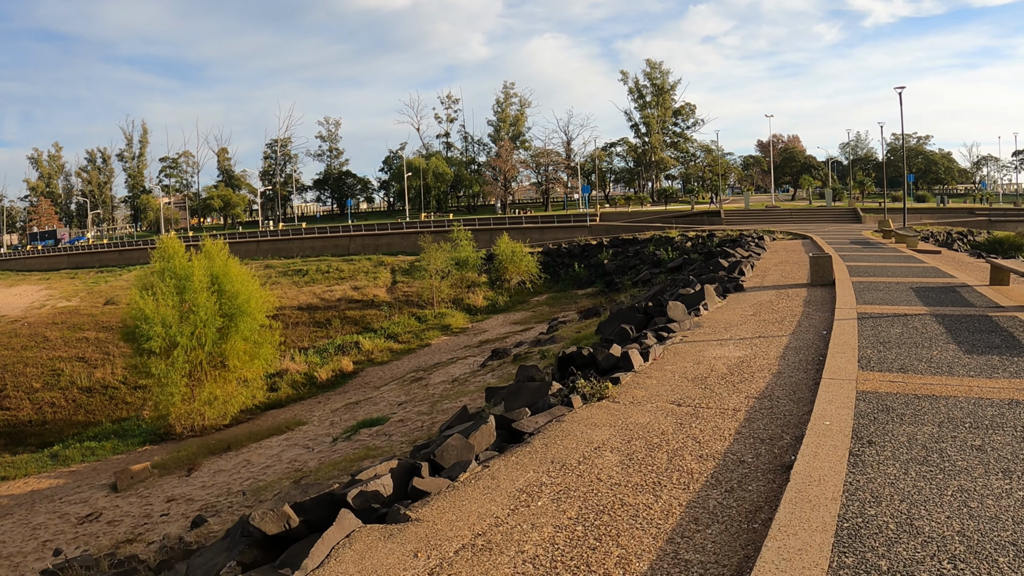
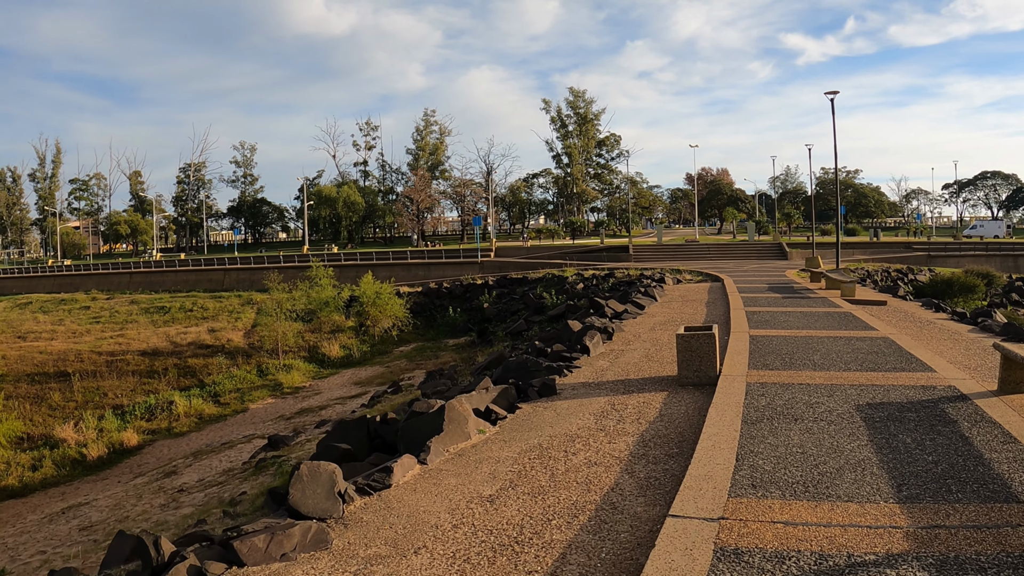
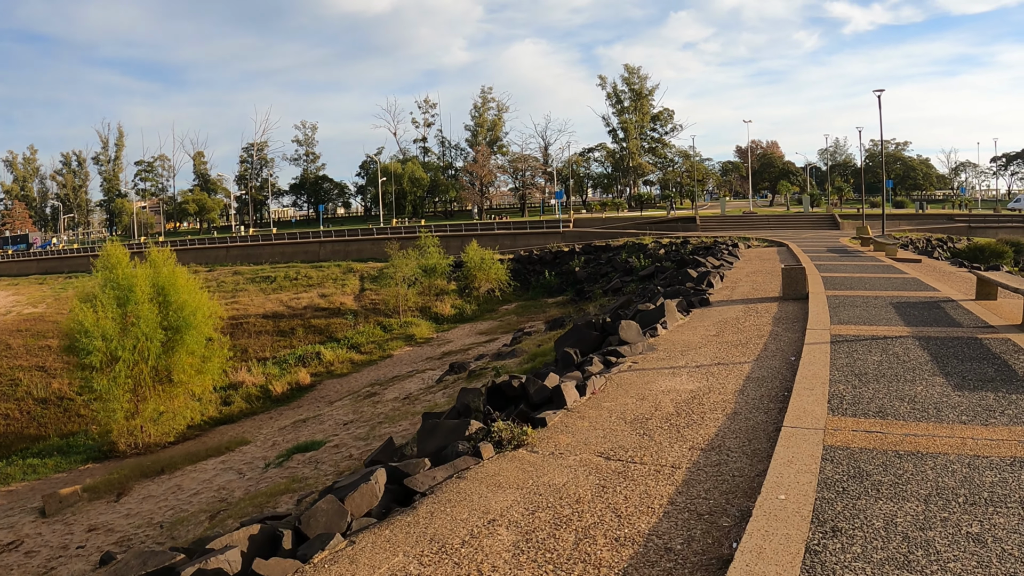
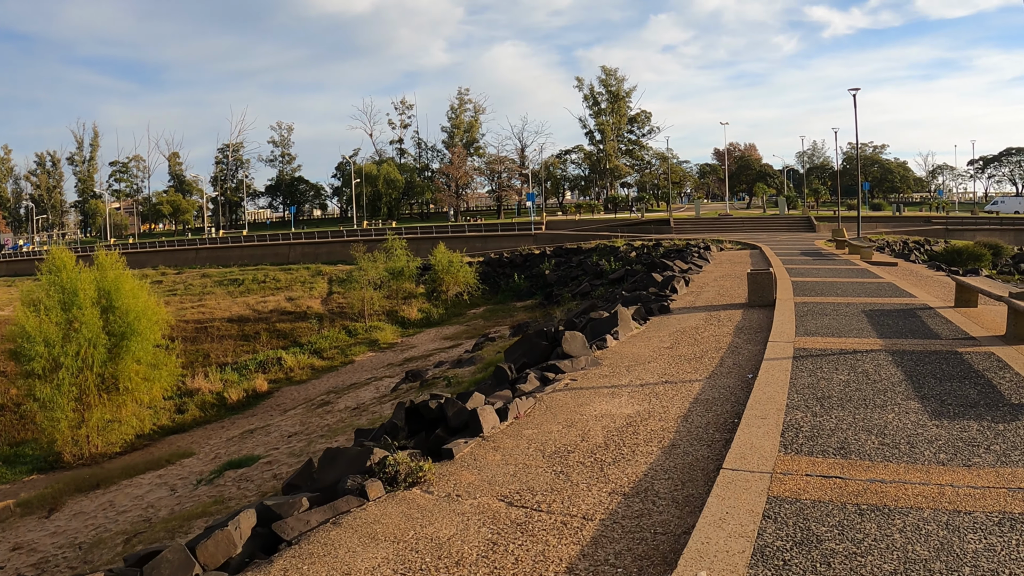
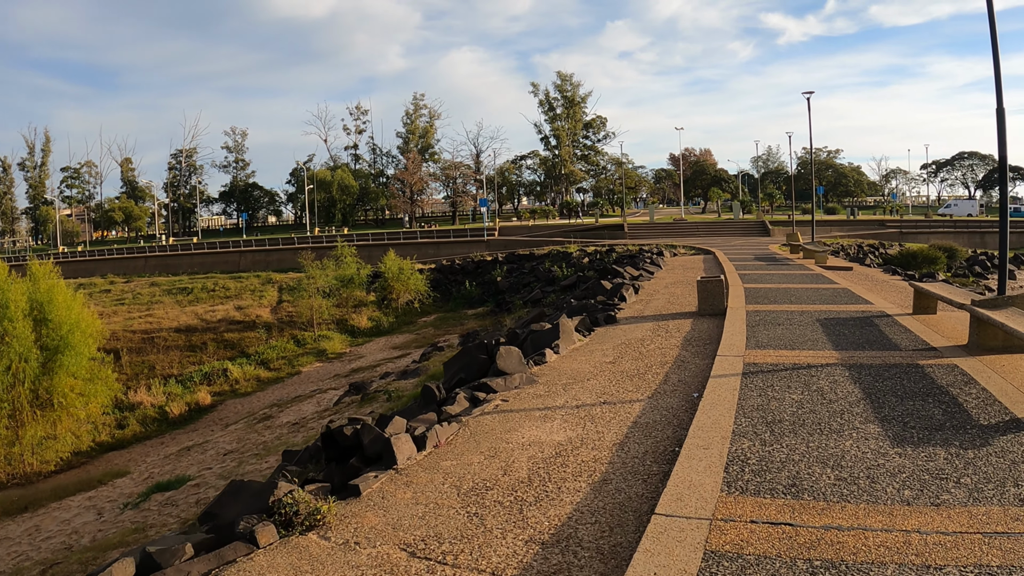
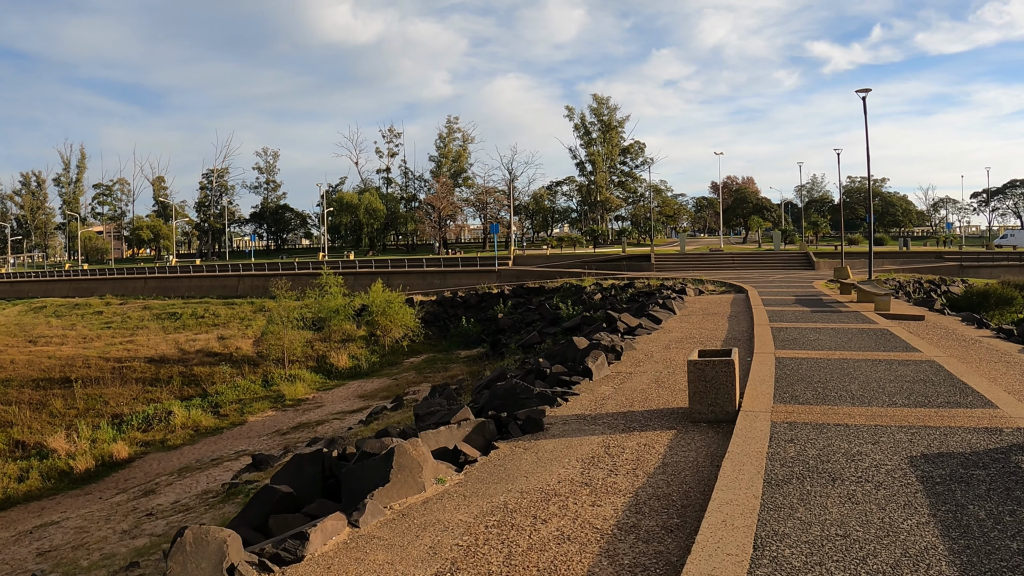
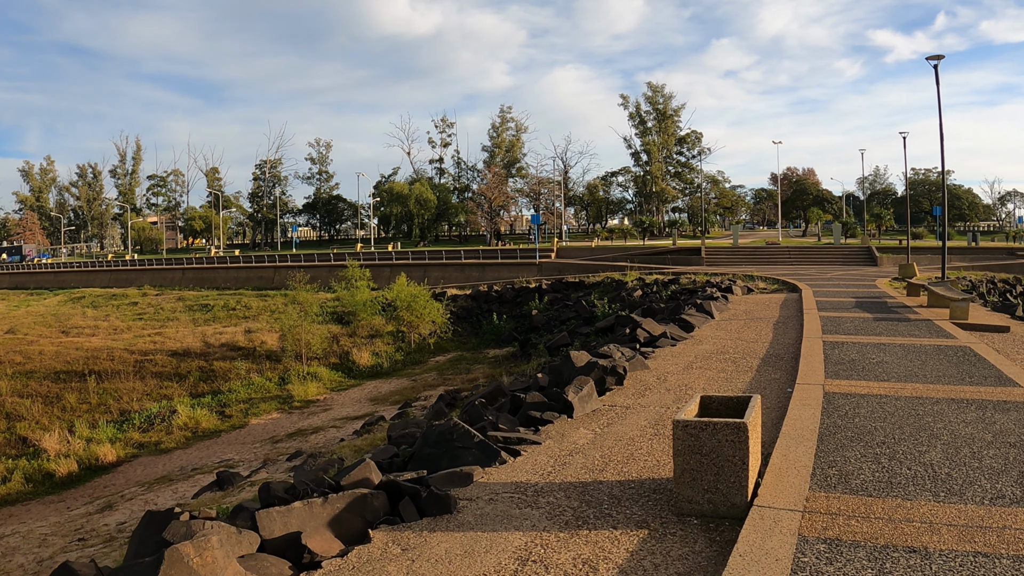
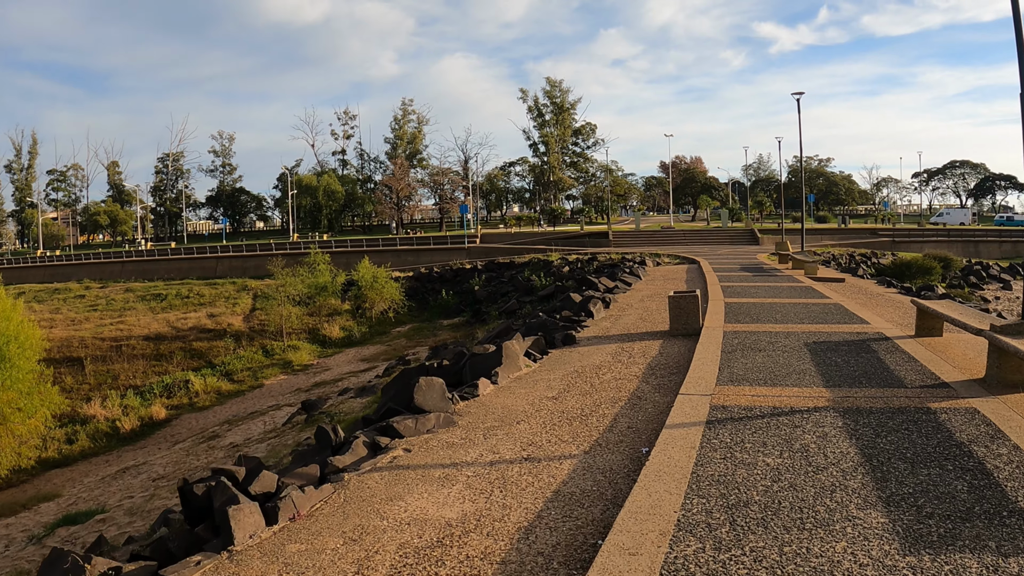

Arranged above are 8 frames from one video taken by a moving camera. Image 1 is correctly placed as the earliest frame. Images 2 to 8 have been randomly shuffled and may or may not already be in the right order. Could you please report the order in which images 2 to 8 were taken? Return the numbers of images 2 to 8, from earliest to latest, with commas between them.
3, 4, 5, 8, 2, 6, 7
